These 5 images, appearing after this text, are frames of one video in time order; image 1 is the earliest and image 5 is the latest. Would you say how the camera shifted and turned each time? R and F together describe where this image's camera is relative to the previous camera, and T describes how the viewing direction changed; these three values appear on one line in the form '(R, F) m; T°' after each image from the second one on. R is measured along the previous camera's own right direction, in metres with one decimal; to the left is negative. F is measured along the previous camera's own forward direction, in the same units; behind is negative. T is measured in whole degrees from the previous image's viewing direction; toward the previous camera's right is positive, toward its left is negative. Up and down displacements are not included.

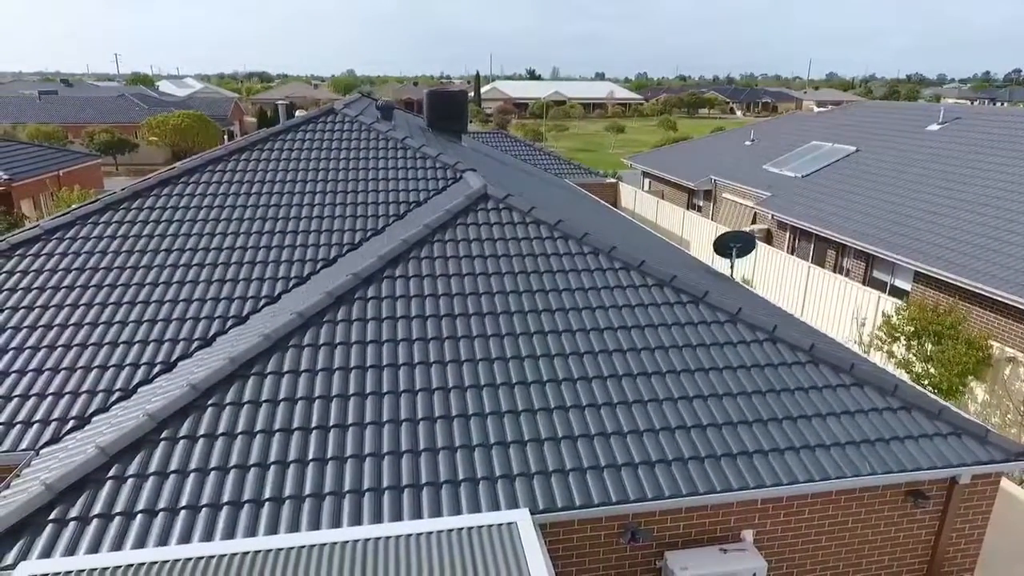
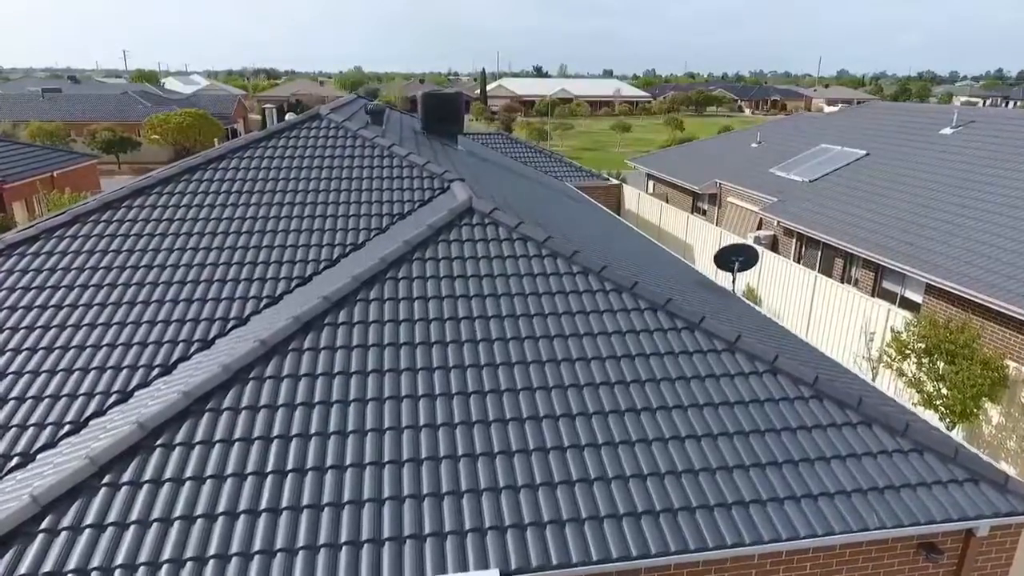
(+0.3, +0.5) m; -1°
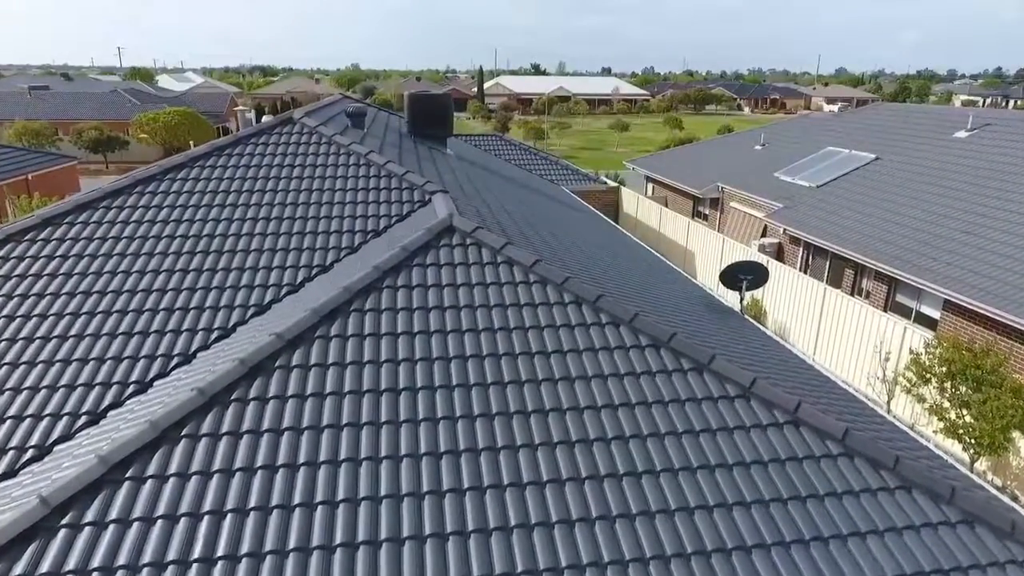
(+0.2, +0.9) m; 0°
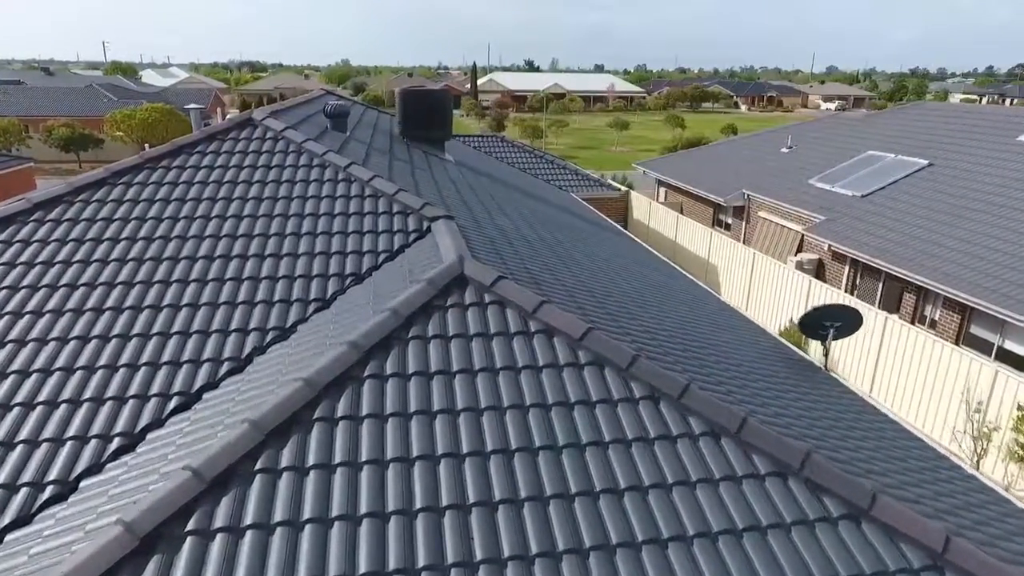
(-0.4, +2.1) m; +1°
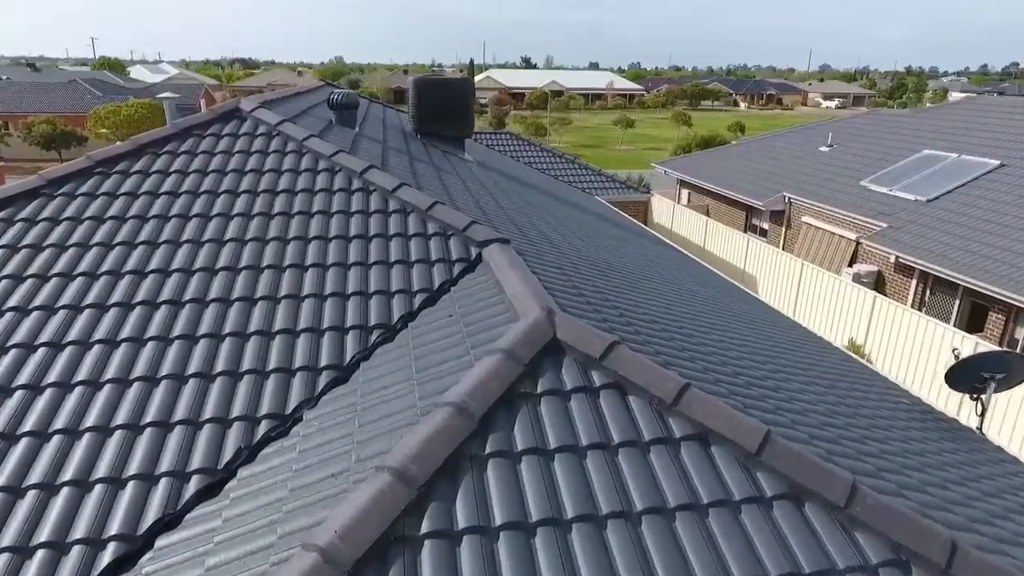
(-0.7, +1.7) m; +1°
